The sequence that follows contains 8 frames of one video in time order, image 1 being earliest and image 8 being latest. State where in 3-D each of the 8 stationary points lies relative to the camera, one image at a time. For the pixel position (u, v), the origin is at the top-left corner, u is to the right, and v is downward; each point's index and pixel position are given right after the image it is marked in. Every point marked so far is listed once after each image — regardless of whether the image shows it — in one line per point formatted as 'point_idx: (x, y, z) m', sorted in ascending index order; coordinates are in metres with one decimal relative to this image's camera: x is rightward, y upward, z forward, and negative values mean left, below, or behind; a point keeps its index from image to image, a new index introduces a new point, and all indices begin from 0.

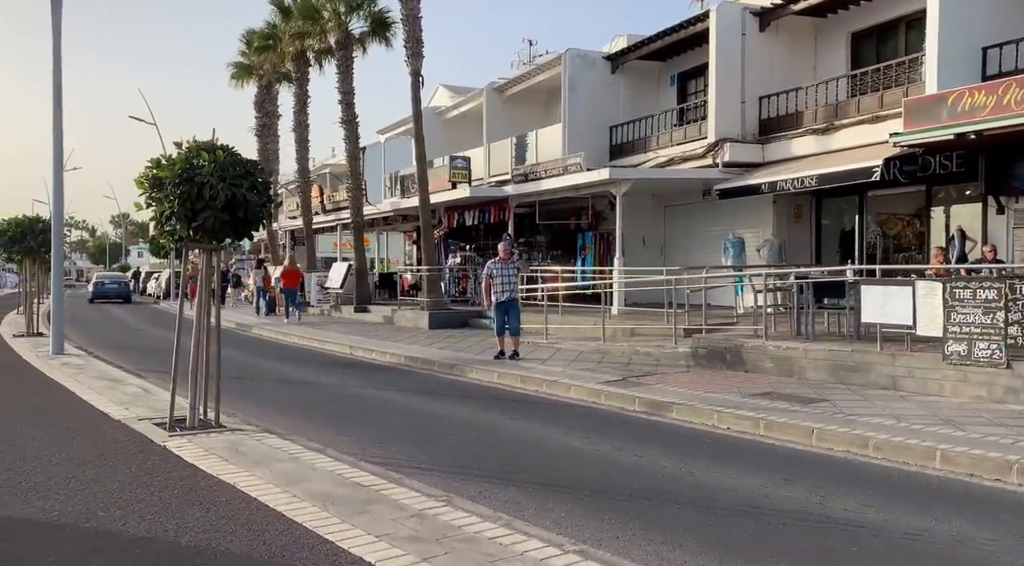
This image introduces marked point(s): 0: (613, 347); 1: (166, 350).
0: (+1.6, -1.0, +14.7) m
1: (-6.1, -1.2, +16.9) m
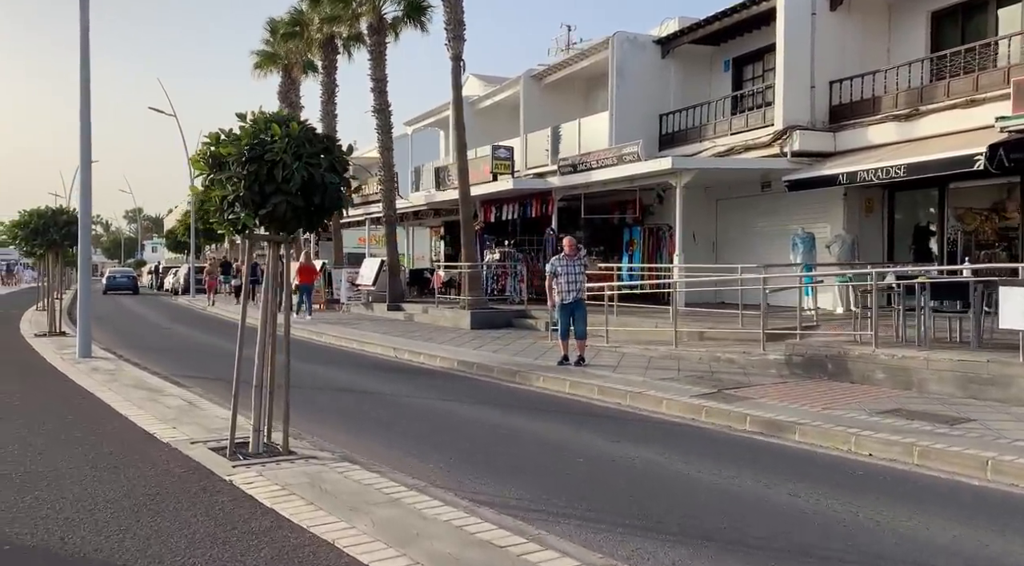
0: (+2.5, -1.0, +13.4) m
1: (-5.1, -1.2, +15.8) m
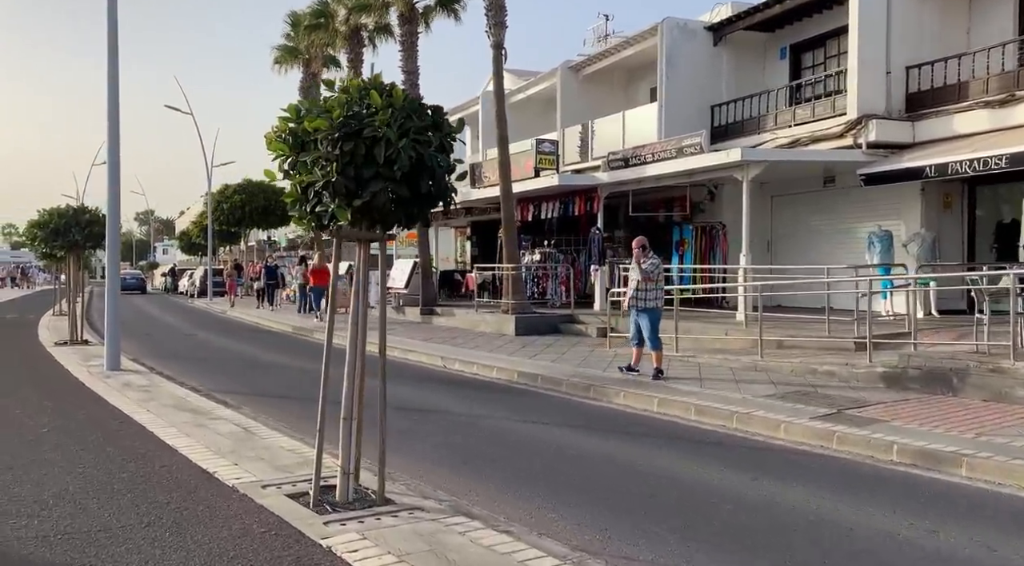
0: (+3.4, -1.0, +12.1) m
1: (-4.2, -1.2, +14.5) m
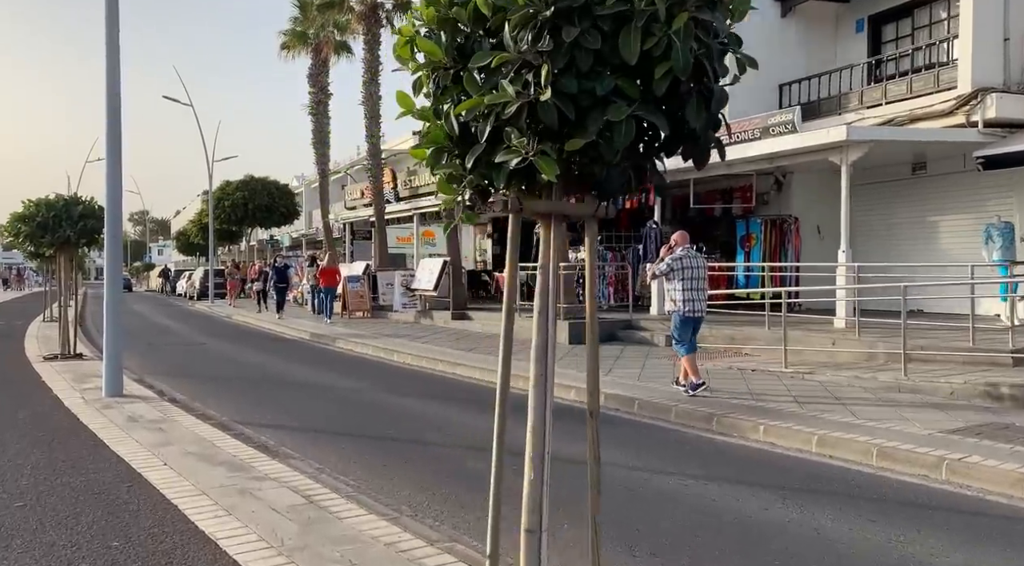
0: (+4.3, -1.0, +9.9) m
1: (-3.2, -1.3, +12.2) m
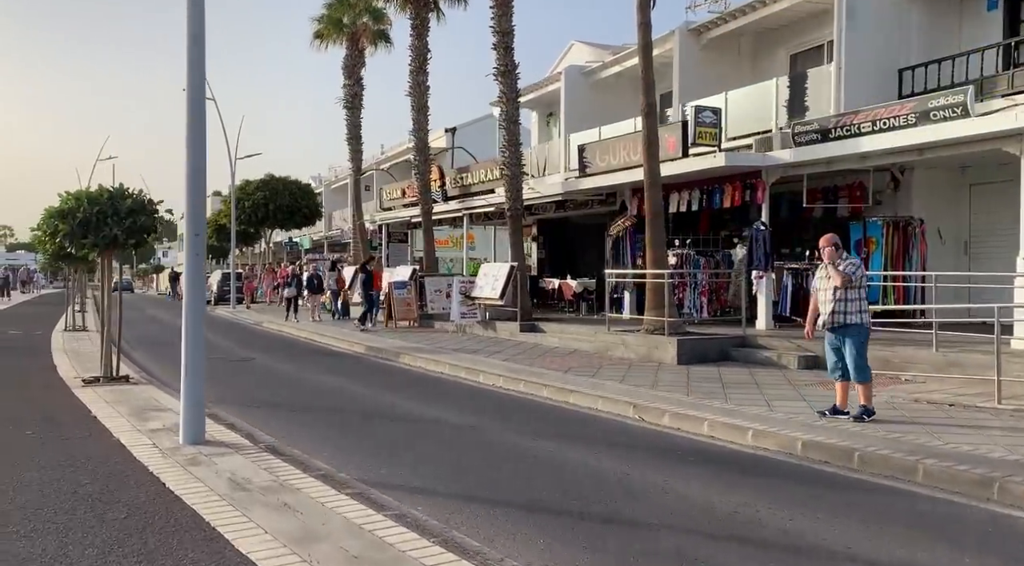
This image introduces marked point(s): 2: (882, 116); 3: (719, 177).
0: (+5.9, -1.2, +7.7) m
1: (-1.7, -1.4, +10.1) m
2: (+5.3, +2.3, +13.9) m
3: (+3.9, +1.9, +17.7) m
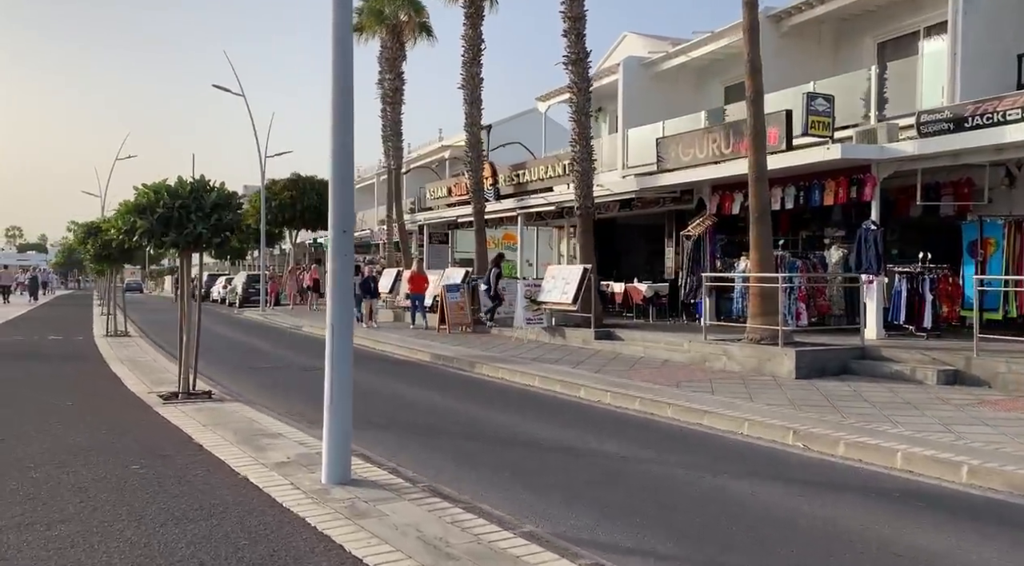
0: (+7.2, -1.2, +6.4) m
1: (-0.3, -1.5, +8.8) m
2: (+6.7, +2.3, +12.6) m
3: (+5.3, +1.9, +16.4) m
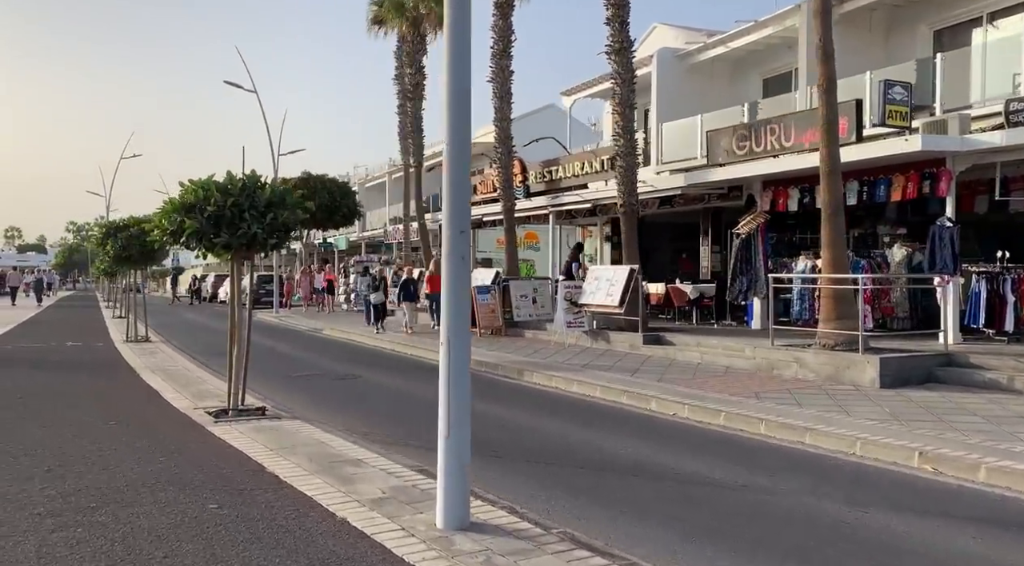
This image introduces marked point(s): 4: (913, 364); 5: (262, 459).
0: (+8.0, -1.3, +5.5) m
1: (+0.5, -1.5, +7.9) m
2: (+7.5, +2.2, +11.7) m
3: (+6.1, +1.9, +15.4) m
4: (+5.2, -1.0, +12.4) m
5: (-1.9, -1.3, +7.1) m
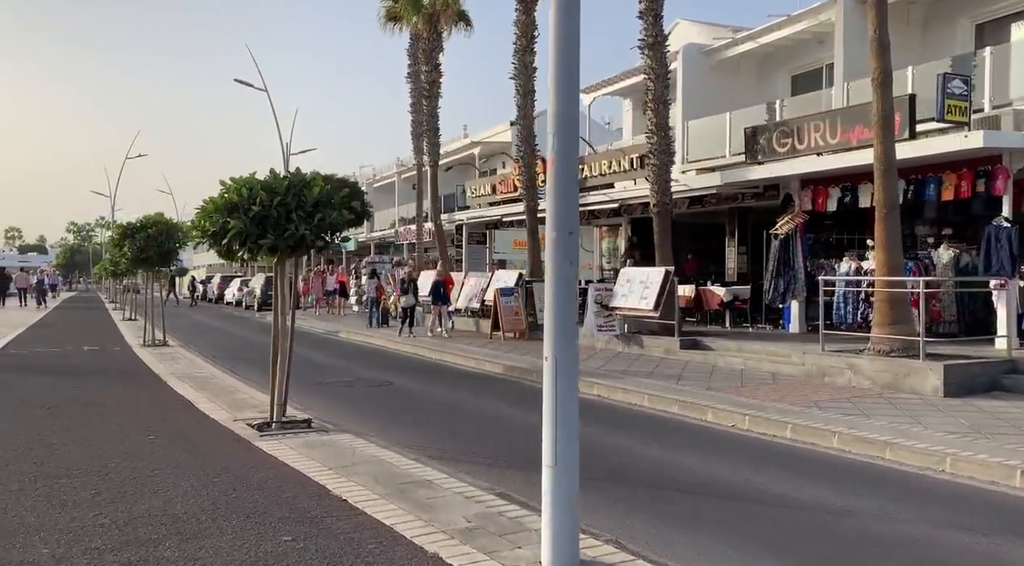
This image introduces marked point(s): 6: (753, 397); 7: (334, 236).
0: (+8.6, -1.3, +4.9) m
1: (+1.0, -1.5, +7.3) m
2: (+8.1, +2.2, +11.1) m
3: (+6.6, +1.8, +14.9) m
4: (+5.8, -1.1, +11.9) m
5: (-1.3, -1.4, +6.5) m
6: (+3.1, -1.4, +12.1) m
7: (-1.6, +0.4, +8.6) m
